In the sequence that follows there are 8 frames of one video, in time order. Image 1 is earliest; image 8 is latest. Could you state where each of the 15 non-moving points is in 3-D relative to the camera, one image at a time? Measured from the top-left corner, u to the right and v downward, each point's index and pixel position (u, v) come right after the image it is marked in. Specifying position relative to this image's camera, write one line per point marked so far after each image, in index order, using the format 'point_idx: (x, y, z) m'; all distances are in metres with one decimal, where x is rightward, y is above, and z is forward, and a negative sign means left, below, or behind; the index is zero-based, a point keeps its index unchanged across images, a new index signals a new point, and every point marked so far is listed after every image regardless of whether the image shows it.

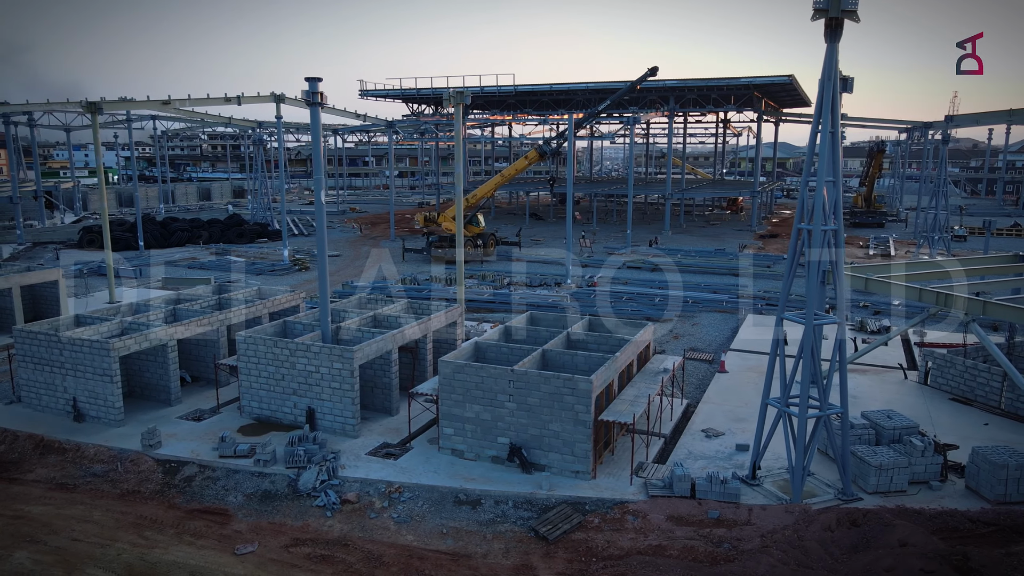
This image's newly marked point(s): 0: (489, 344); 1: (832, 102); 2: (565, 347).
0: (-0.5, -1.0, +12.4) m
1: (+4.5, +2.6, +9.3) m
2: (+1.0, -1.1, +12.7) m
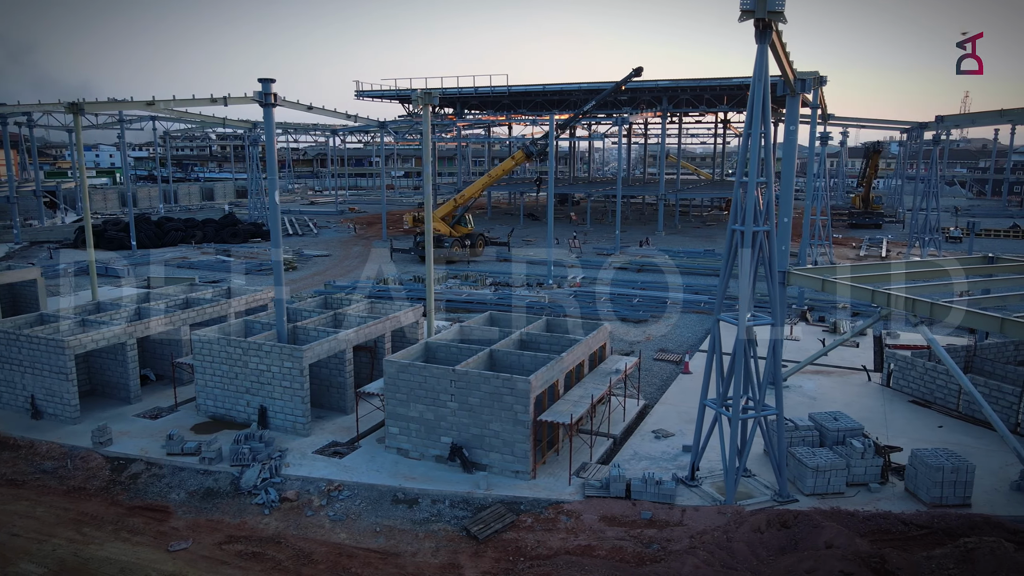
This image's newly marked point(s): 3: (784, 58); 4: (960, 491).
0: (-1.4, -1.1, +12.5) m
1: (+3.5, +2.6, +9.3) m
2: (+0.1, -1.1, +12.7) m
3: (+4.6, +4.0, +11.4) m
4: (+6.6, -3.0, +9.8) m
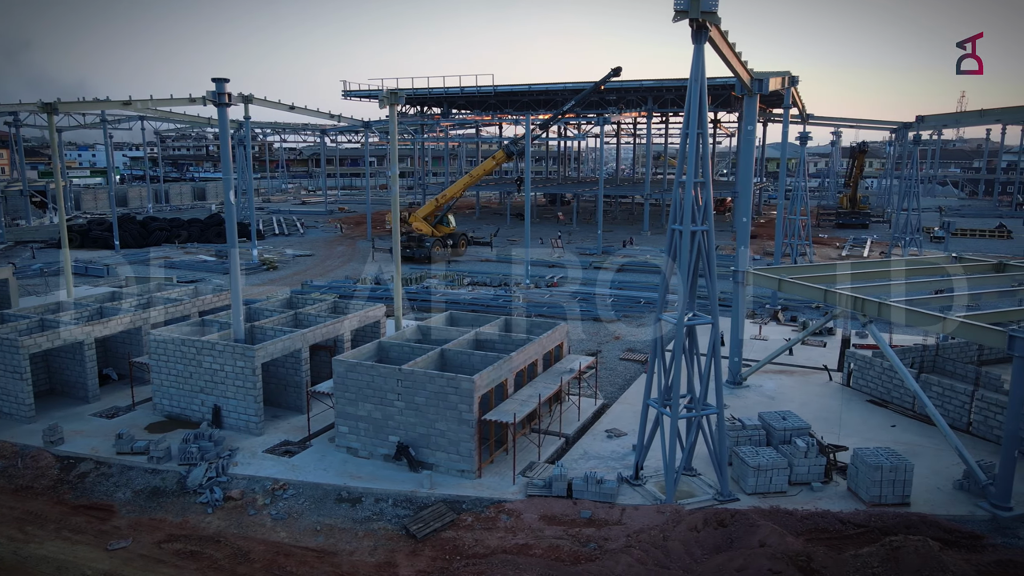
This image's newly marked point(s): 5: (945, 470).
0: (-2.3, -1.0, +12.5) m
1: (+2.6, +2.6, +9.3) m
2: (-0.8, -1.1, +12.7) m
3: (+3.8, +4.0, +11.4) m
4: (+5.7, -3.0, +9.8) m
5: (+7.0, -3.0, +10.8) m
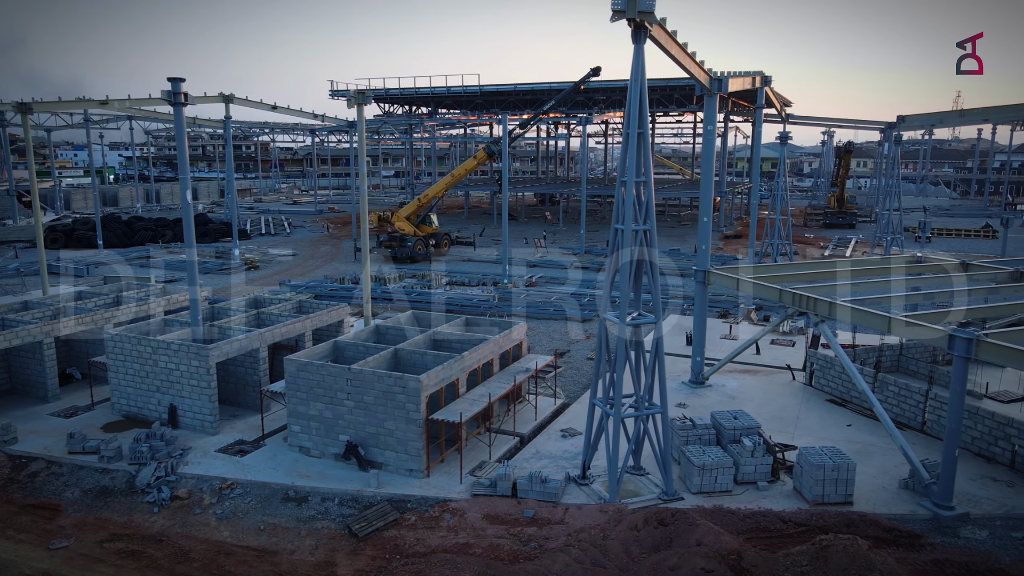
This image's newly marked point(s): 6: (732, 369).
0: (-3.1, -1.0, +12.5) m
1: (+1.8, +2.6, +9.3) m
2: (-1.6, -1.1, +12.7) m
3: (+2.9, +4.0, +11.5) m
4: (+4.9, -3.0, +9.8) m
5: (+6.2, -3.0, +10.8) m
6: (+5.2, -1.9, +15.8) m
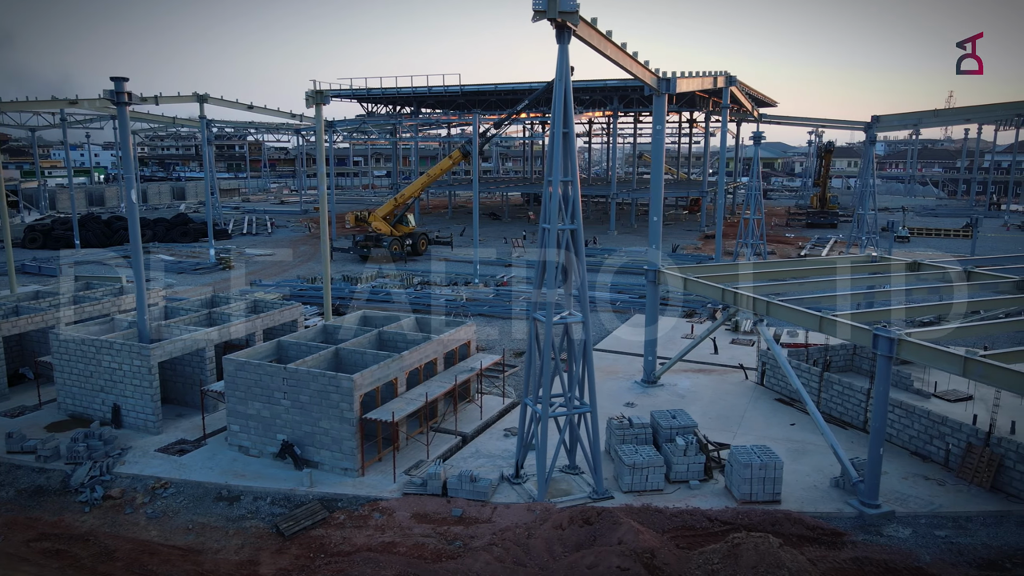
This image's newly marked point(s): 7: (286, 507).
0: (-4.1, -1.0, +12.5) m
1: (+0.7, +2.6, +9.3) m
2: (-2.7, -1.1, +12.7) m
3: (+1.9, +4.0, +11.5) m
4: (+3.8, -3.0, +9.9) m
5: (+5.1, -2.9, +10.9) m
6: (+4.1, -1.9, +15.8) m
7: (-3.4, -3.3, +10.1) m
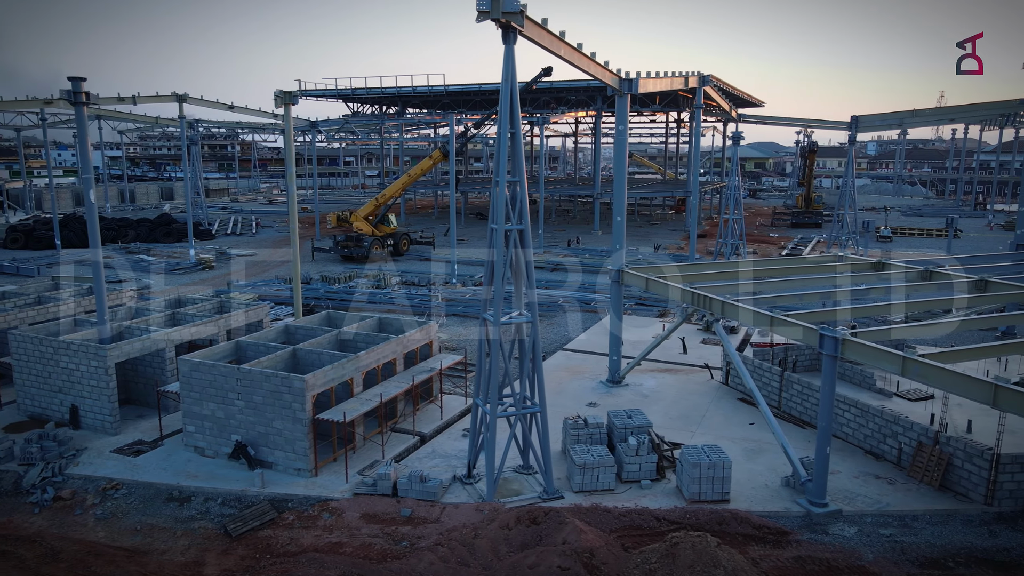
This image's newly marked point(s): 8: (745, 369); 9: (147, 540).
0: (-4.9, -1.0, +12.5) m
1: (0.0, +2.6, +9.4) m
2: (-3.5, -1.1, +12.7) m
3: (+1.1, +4.0, +11.5) m
4: (+3.1, -3.0, +9.9) m
5: (+4.4, -2.9, +10.9) m
6: (+3.3, -1.9, +15.8) m
7: (-4.2, -3.3, +10.1) m
8: (+3.9, -1.4, +11.1) m
9: (-5.2, -3.6, +9.4) m
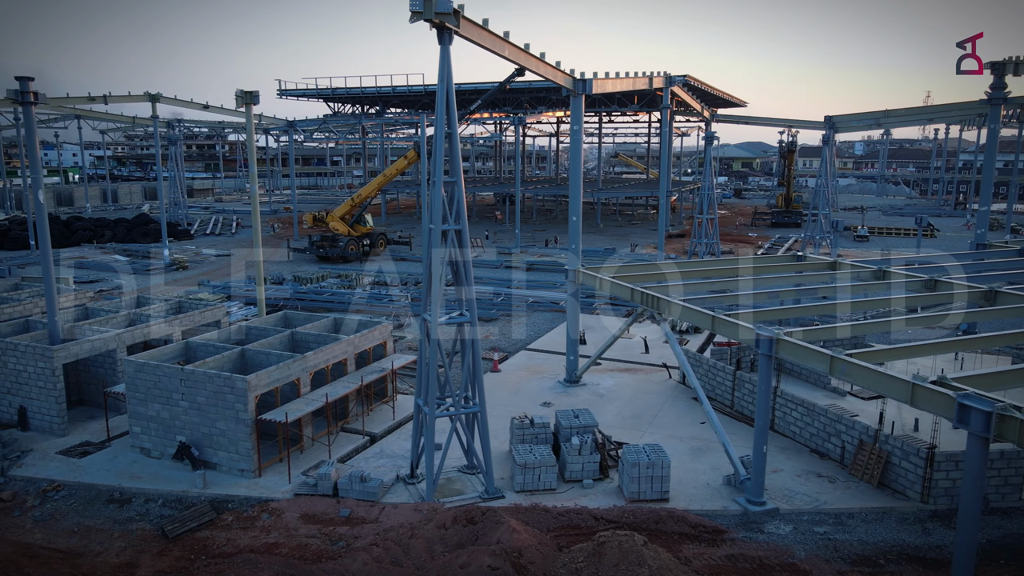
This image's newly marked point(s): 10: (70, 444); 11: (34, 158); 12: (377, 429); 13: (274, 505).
0: (-5.8, -1.0, +12.5) m
1: (-0.9, +2.6, +9.4) m
2: (-4.4, -1.1, +12.7) m
3: (+0.2, +4.0, +11.5) m
4: (+2.2, -3.0, +9.9) m
5: (+3.5, -2.9, +11.0) m
6: (+2.4, -1.9, +15.9) m
7: (-5.1, -3.3, +10.1) m
8: (+3.0, -1.4, +11.1) m
9: (-6.1, -3.6, +9.4) m
10: (-7.9, -2.8, +11.9) m
11: (-9.1, +2.5, +12.7) m
12: (-2.5, -2.6, +12.4) m
13: (-3.6, -3.3, +10.0) m
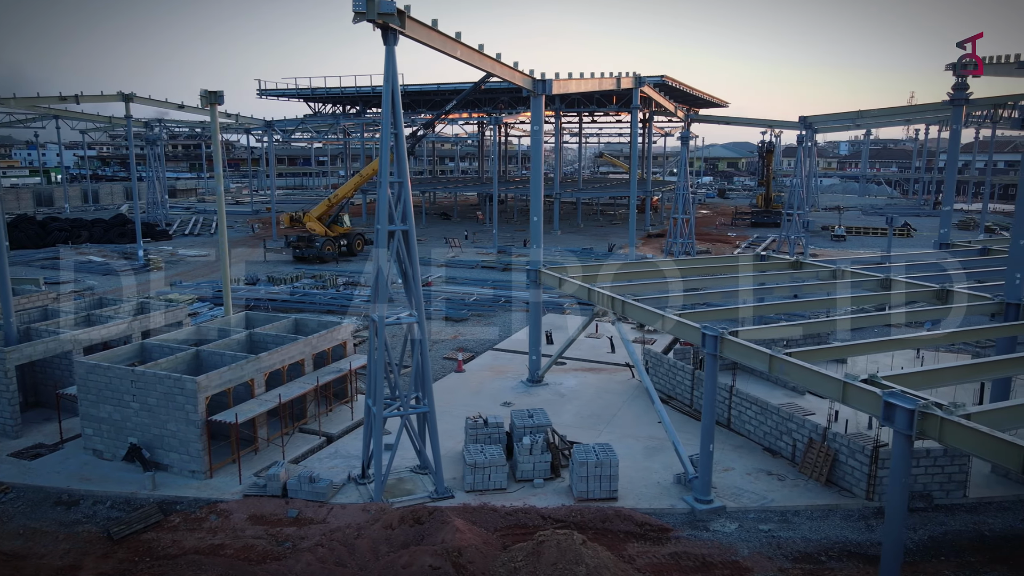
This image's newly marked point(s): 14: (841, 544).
0: (-6.6, -1.1, +12.4) m
1: (-1.7, +2.6, +9.4) m
2: (-5.2, -1.1, +12.7) m
3: (-0.6, +4.0, +11.6) m
4: (+1.4, -3.0, +10.0) m
5: (+2.7, -2.9, +11.0) m
6: (+1.5, -1.9, +15.9) m
7: (-5.8, -3.4, +10.0) m
8: (+2.2, -1.4, +11.2) m
9: (-6.8, -3.6, +9.3) m
10: (-8.7, -2.8, +11.8) m
11: (-9.9, +2.5, +12.6) m
12: (-3.3, -2.6, +12.4) m
13: (-4.3, -3.3, +10.0) m
14: (+4.5, -3.5, +9.1) m
